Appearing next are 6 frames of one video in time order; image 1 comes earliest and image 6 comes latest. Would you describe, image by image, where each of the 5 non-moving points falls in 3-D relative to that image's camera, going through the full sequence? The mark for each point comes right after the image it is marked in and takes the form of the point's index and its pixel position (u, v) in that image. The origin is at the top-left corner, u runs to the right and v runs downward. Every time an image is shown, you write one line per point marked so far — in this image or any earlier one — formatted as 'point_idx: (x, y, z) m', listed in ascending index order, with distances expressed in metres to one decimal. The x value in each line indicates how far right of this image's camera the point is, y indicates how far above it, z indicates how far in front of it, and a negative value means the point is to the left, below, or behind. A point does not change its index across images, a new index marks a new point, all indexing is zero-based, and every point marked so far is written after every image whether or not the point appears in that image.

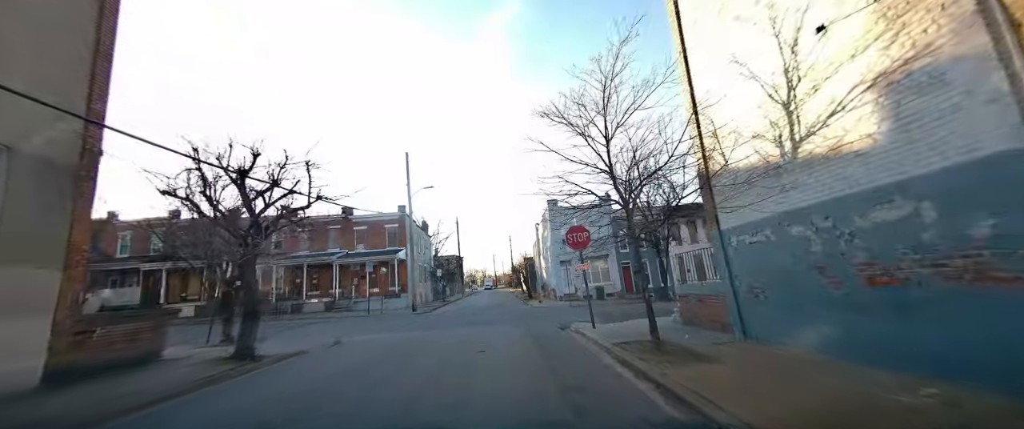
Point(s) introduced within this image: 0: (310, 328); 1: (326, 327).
0: (-11.1, -6.3, +19.8) m
1: (-10.2, -6.3, +19.8) m
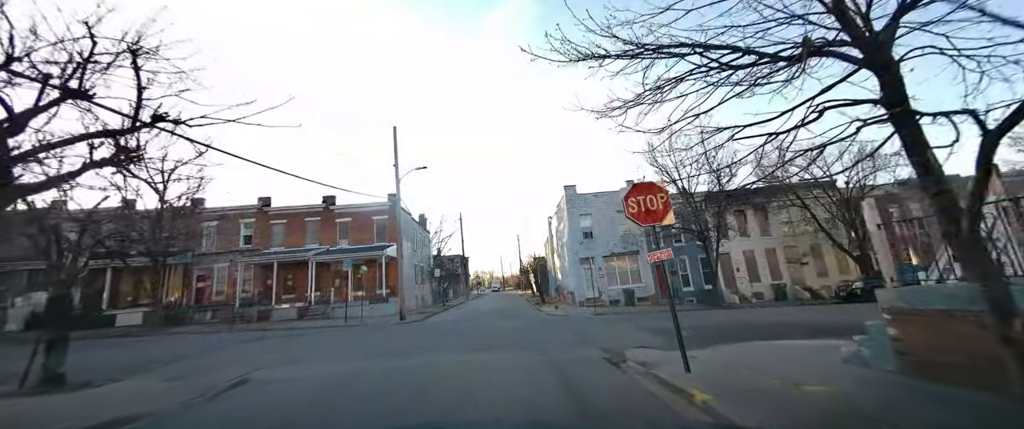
0: (-10.6, -5.6, +15.5) m
1: (-9.7, -5.5, +15.5) m
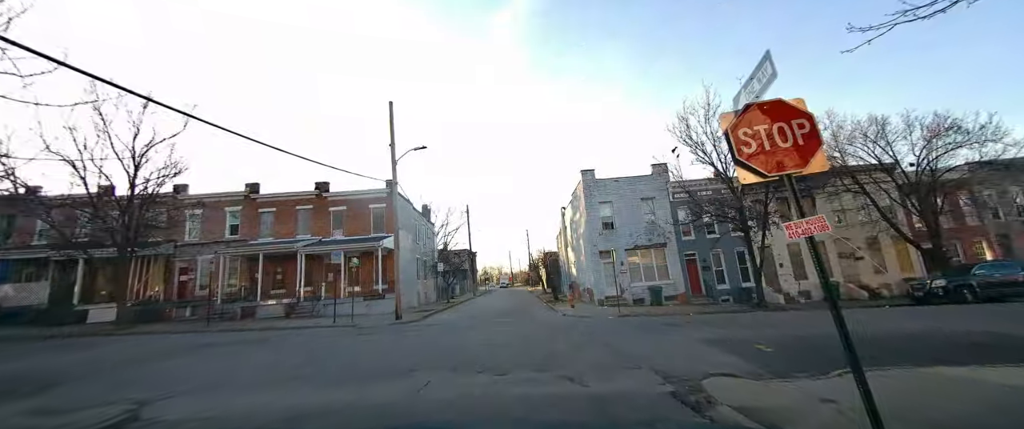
0: (-10.2, -4.9, +13.4) m
1: (-9.3, -4.9, +13.3) m
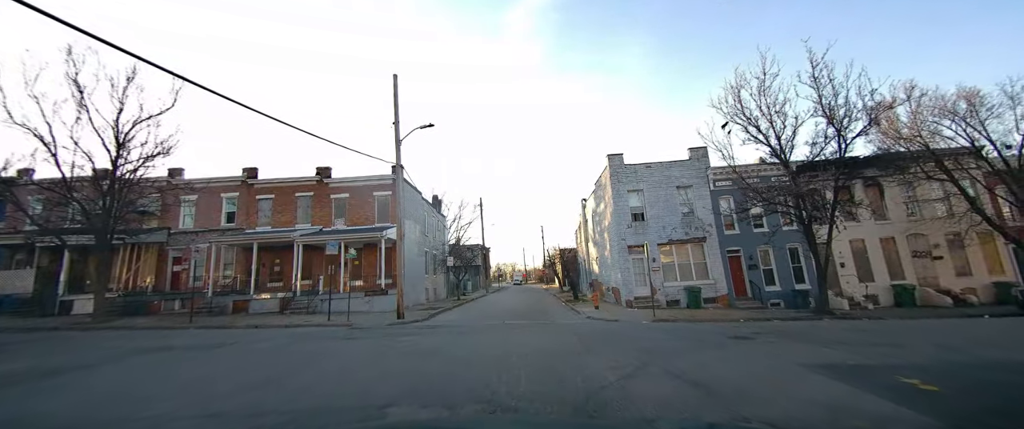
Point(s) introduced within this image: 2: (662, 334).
0: (-9.6, -4.3, +11.7) m
1: (-8.7, -4.2, +11.6) m
2: (+4.2, -3.3, +10.1) m
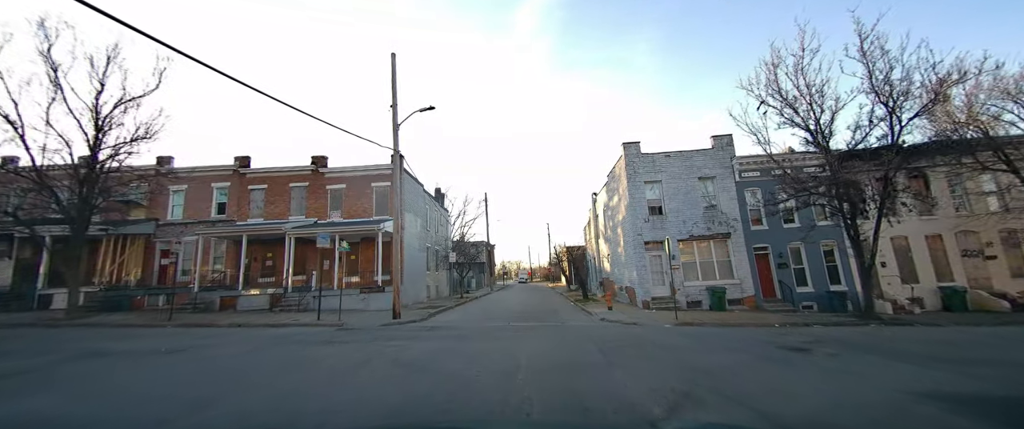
0: (-9.5, -3.9, +10.5) m
1: (-8.6, -3.9, +10.4) m
2: (+4.4, -3.0, +8.7) m
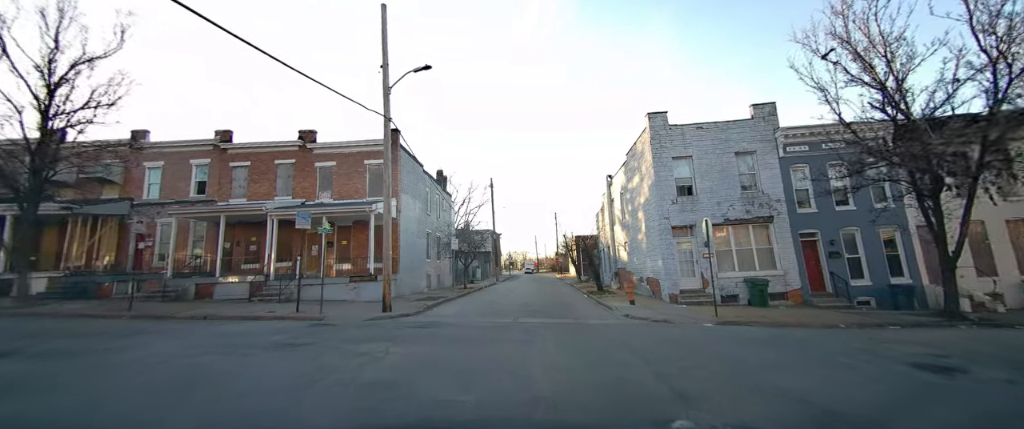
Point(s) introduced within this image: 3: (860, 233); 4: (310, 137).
0: (-9.2, -3.2, +8.8) m
1: (-8.3, -3.1, +8.6) m
2: (+4.6, -2.5, +6.7) m
3: (+12.9, -0.7, +13.3) m
4: (-10.0, +3.9, +17.8) m
